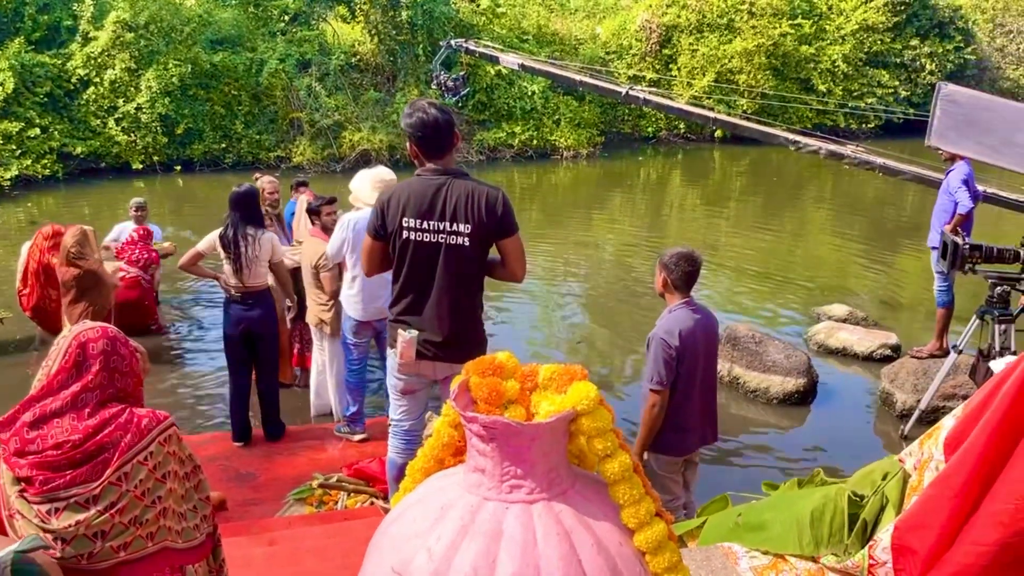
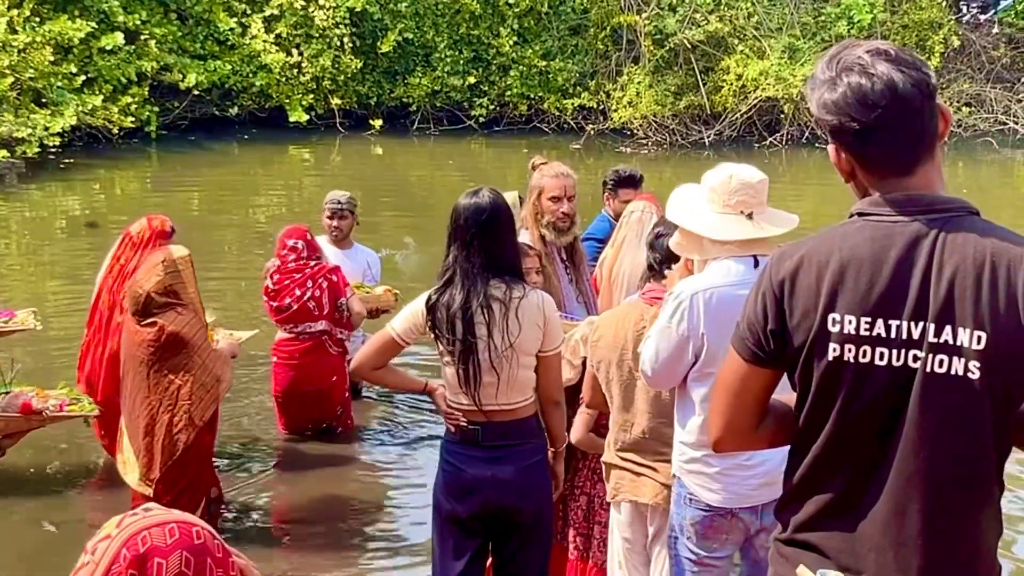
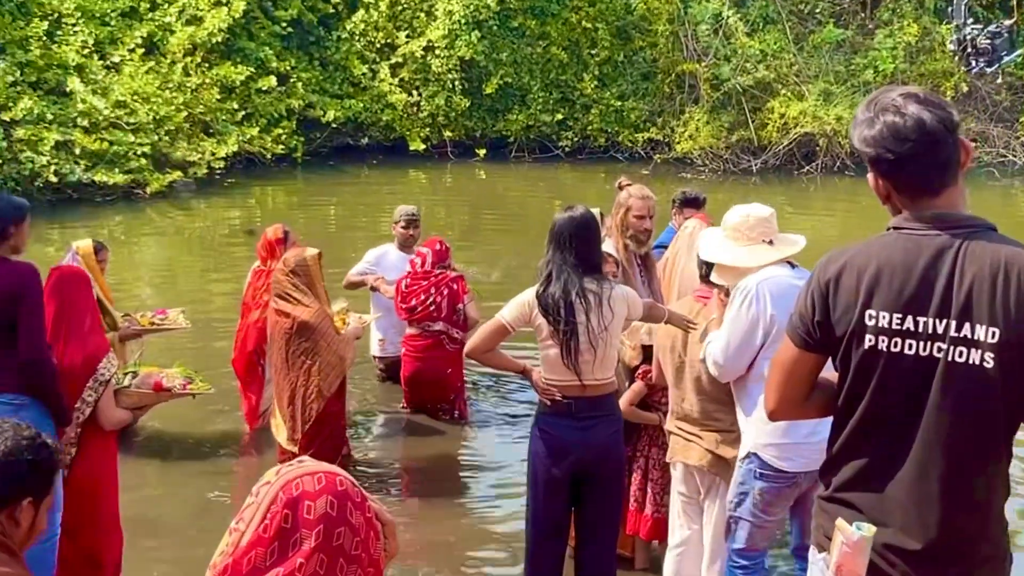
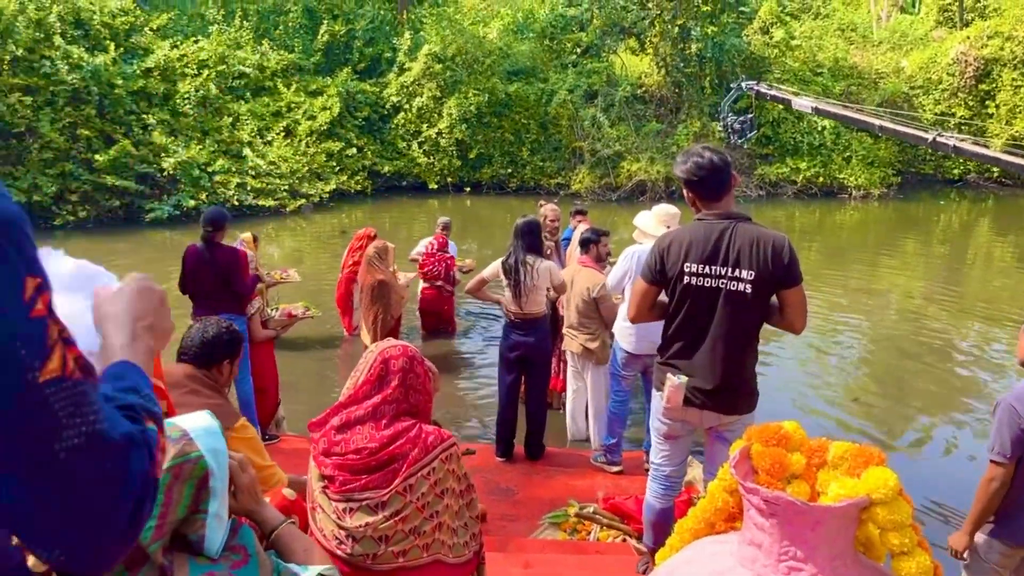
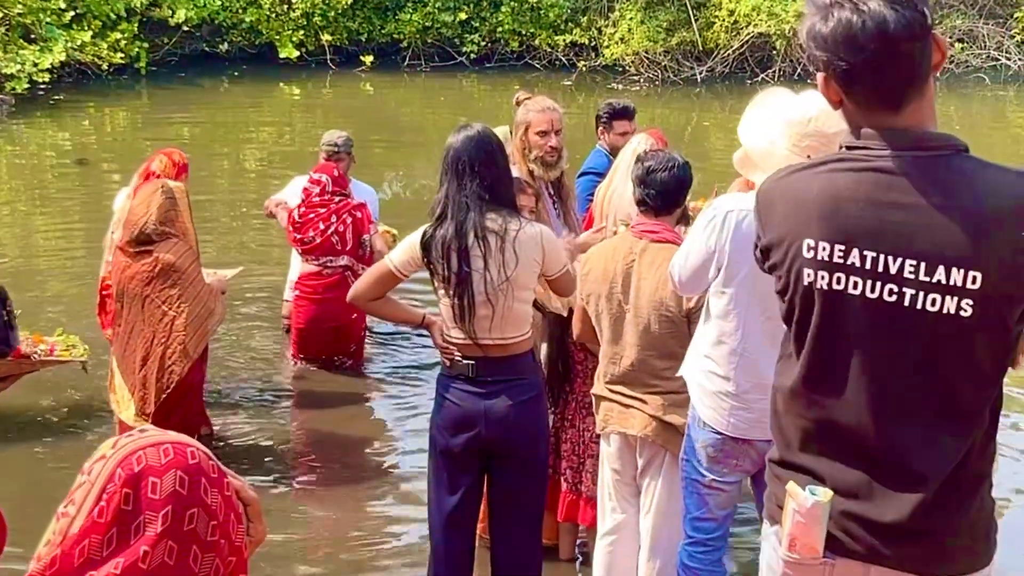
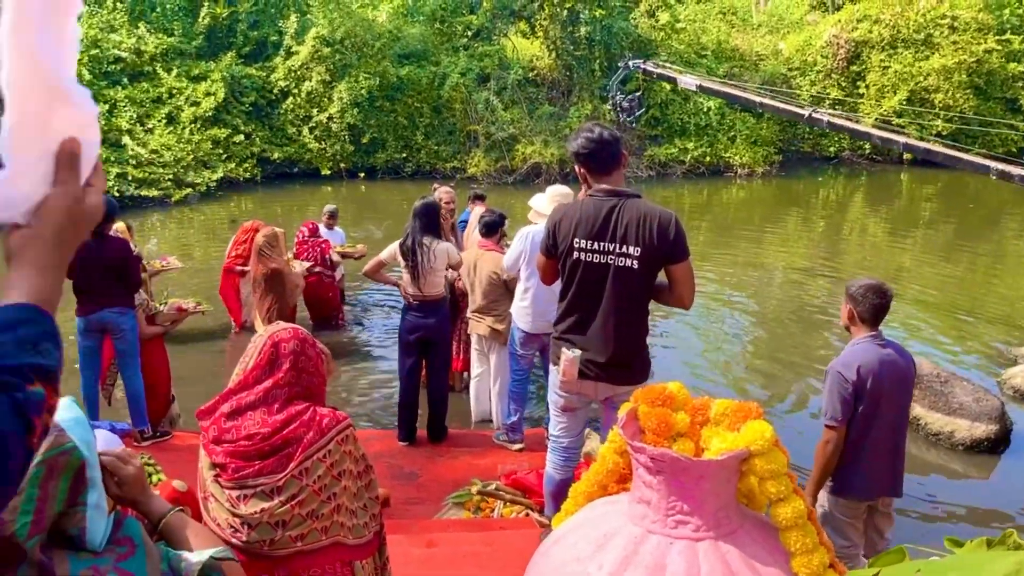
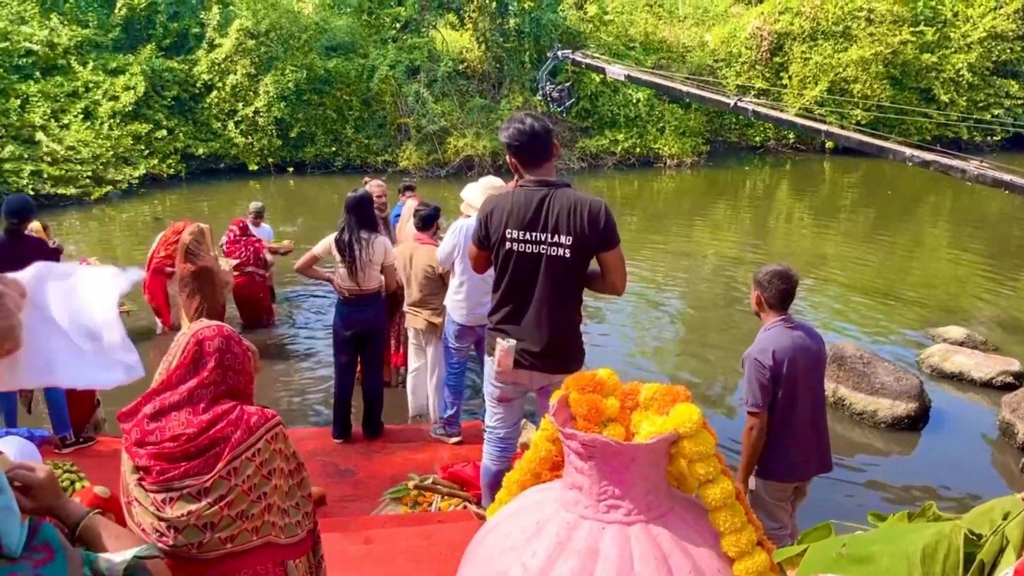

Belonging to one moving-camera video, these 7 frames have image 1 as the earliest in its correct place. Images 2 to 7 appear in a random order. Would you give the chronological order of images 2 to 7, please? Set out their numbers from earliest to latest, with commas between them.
7, 6, 4, 3, 2, 5
